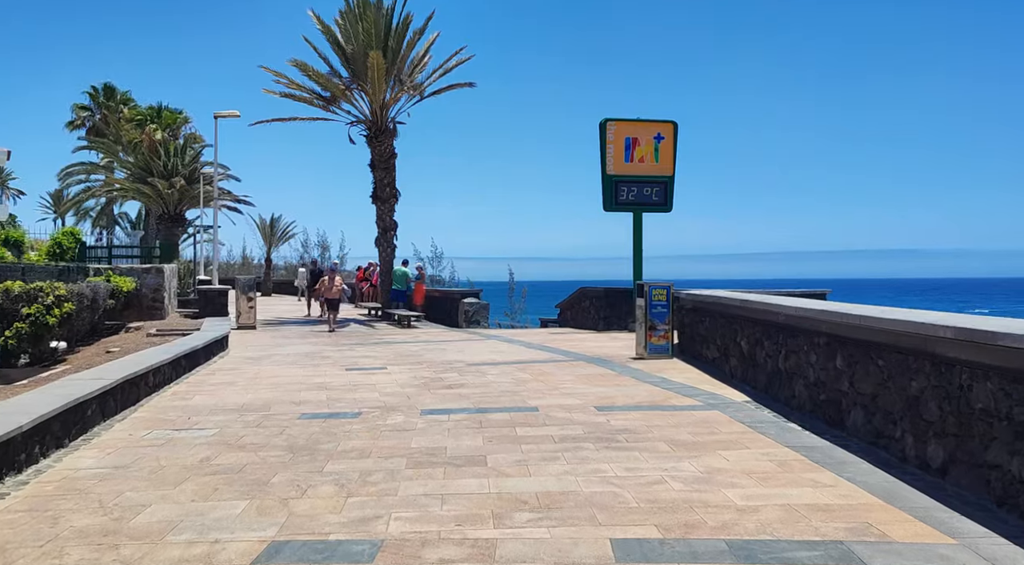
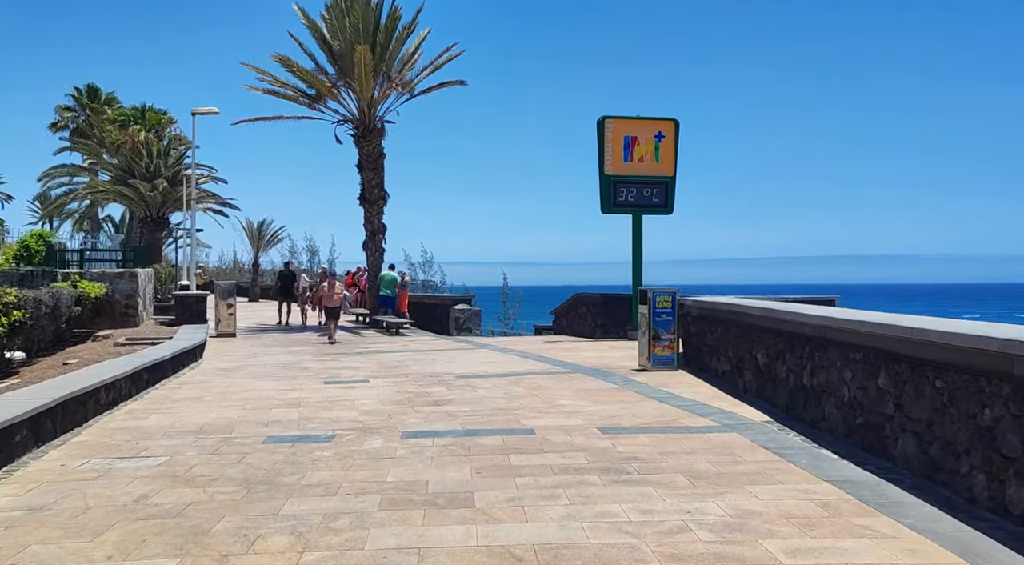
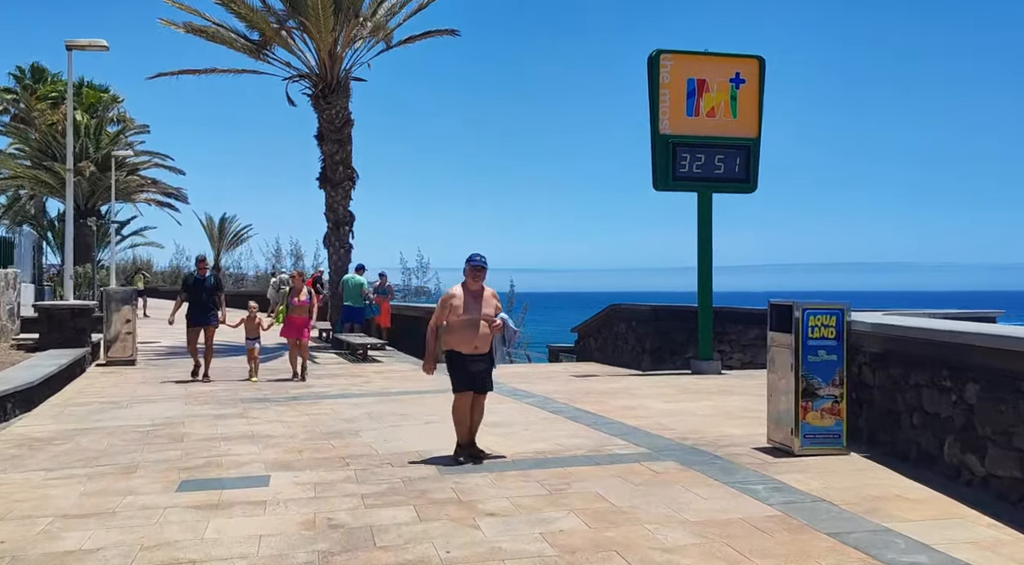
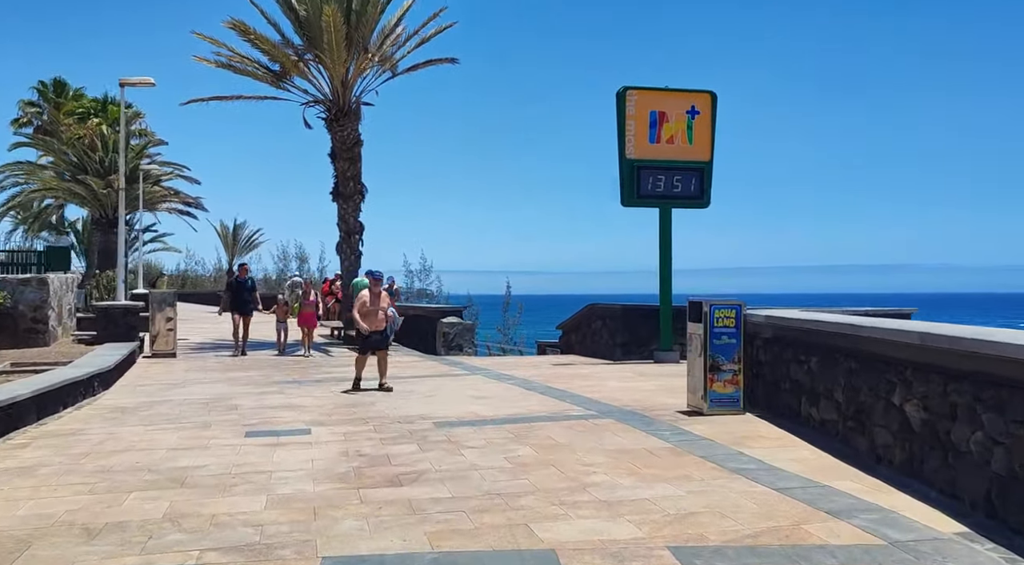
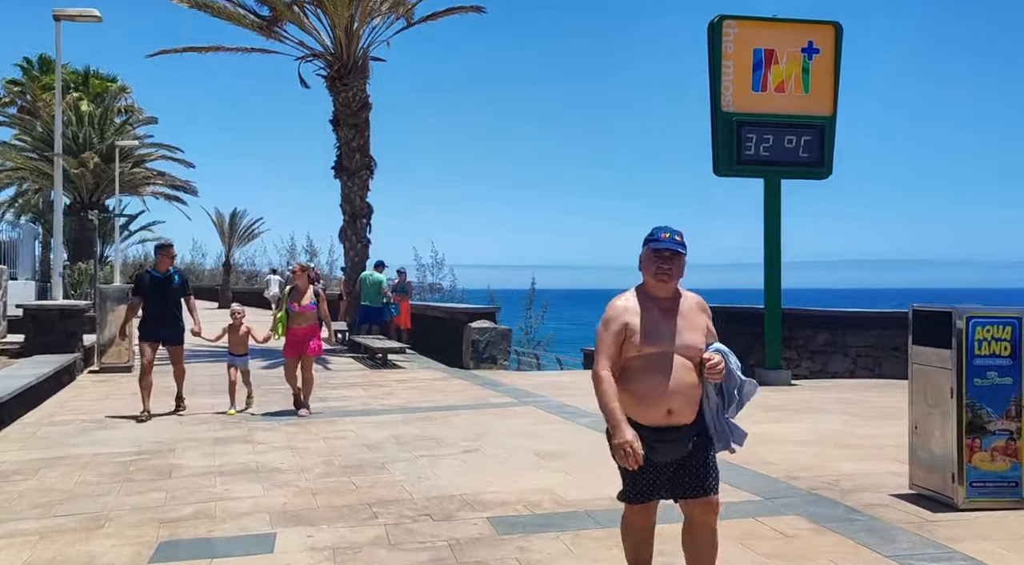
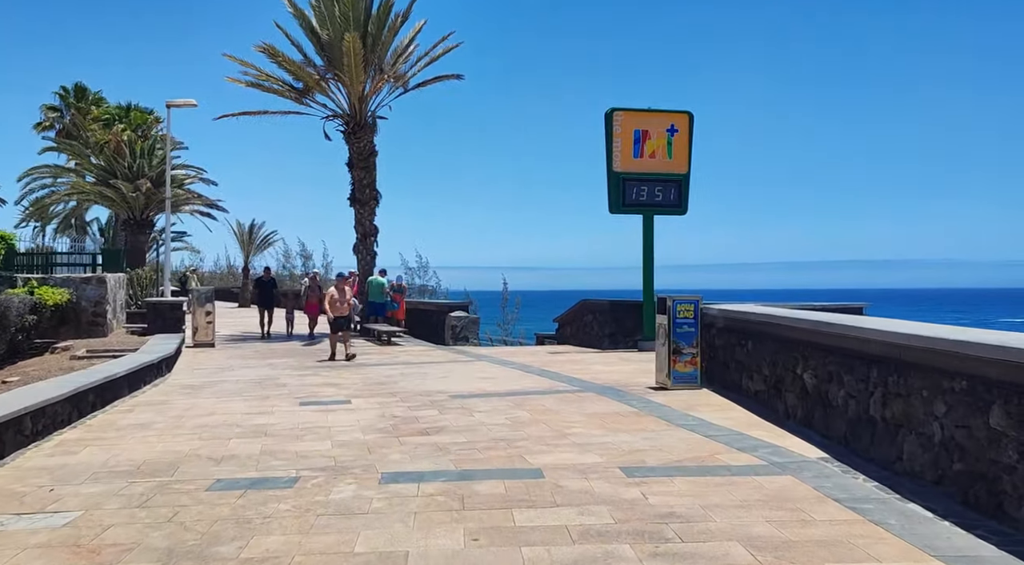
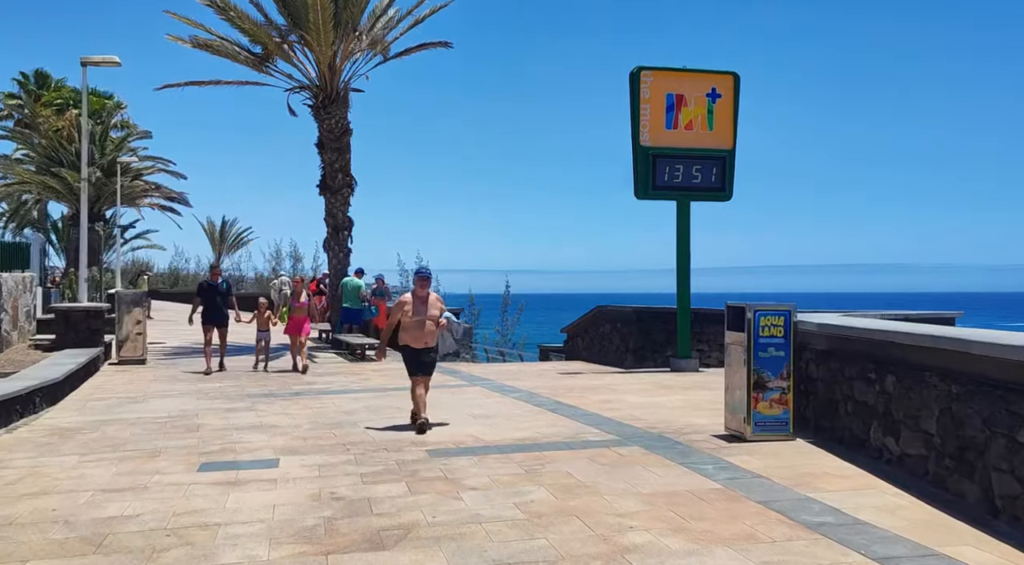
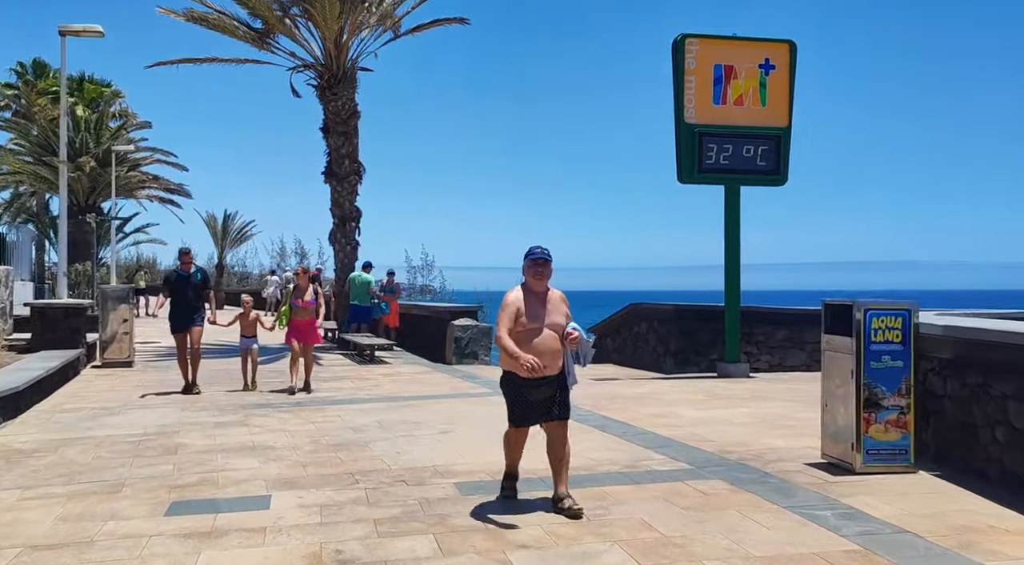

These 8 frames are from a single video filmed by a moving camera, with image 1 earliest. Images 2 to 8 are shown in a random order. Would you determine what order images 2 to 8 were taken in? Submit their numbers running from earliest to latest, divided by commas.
2, 6, 4, 7, 3, 8, 5
